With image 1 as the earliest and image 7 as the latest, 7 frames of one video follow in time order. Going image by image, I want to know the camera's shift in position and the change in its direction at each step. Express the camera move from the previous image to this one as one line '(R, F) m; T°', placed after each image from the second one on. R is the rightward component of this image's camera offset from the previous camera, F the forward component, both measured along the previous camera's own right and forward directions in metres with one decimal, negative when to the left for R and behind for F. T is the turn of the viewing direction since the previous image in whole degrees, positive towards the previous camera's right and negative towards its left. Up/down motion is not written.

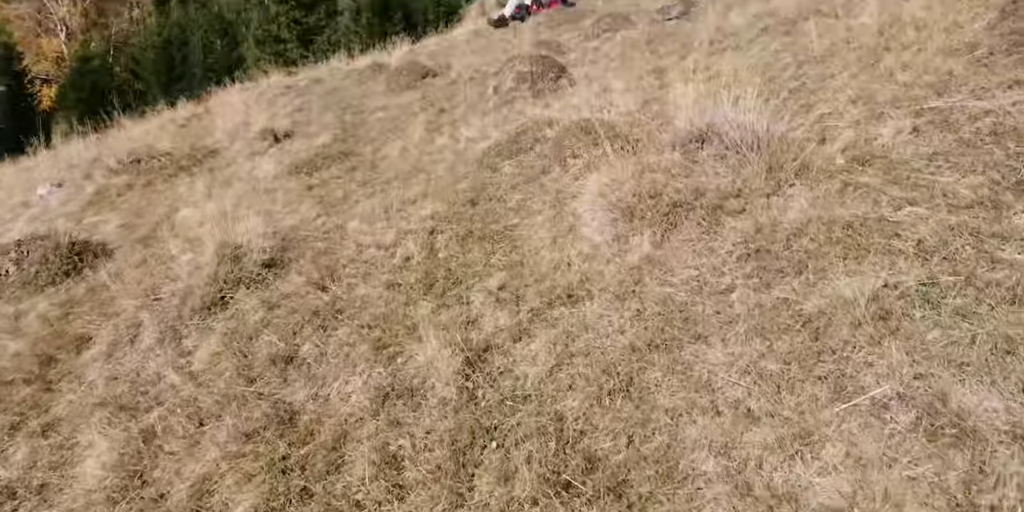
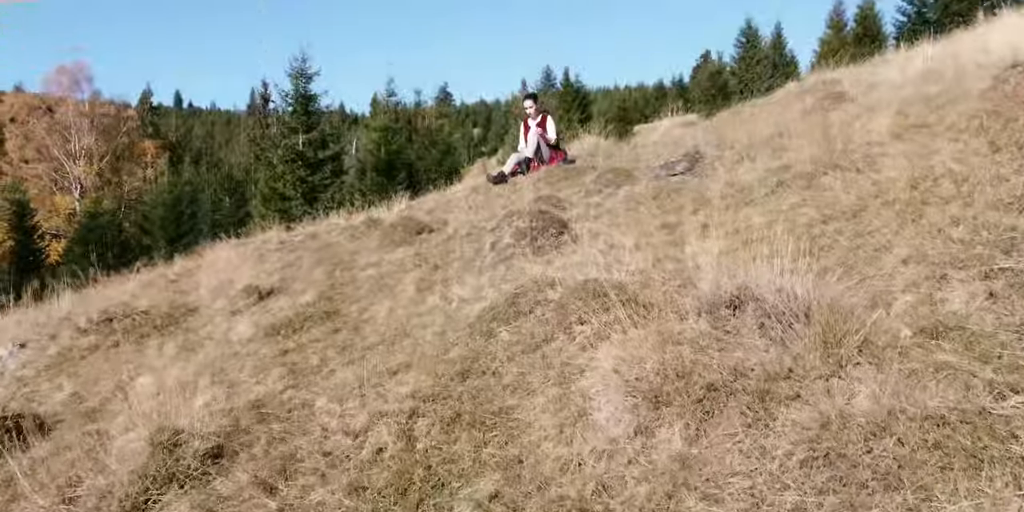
(0.0, +0.7) m; 0°
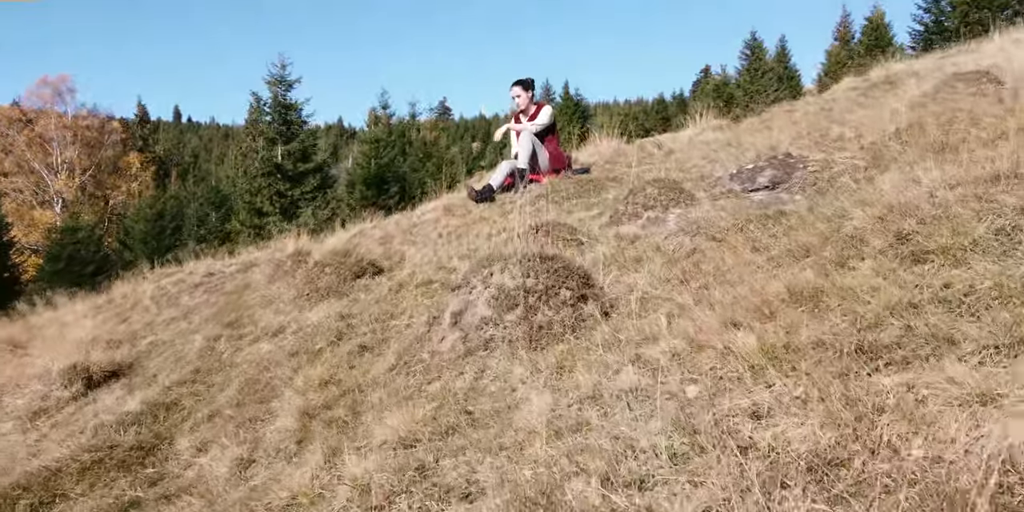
(+0.1, +3.6) m; 0°
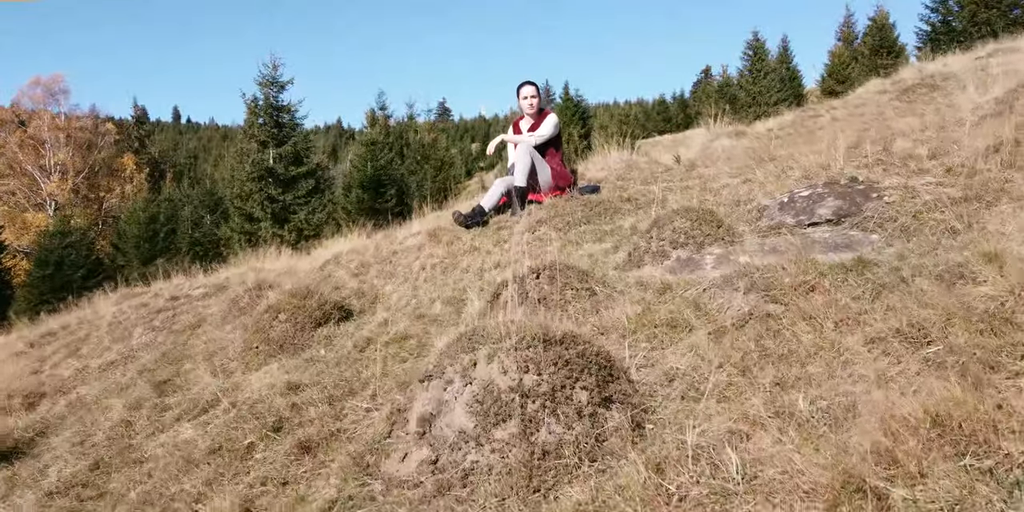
(0.0, +1.2) m; 0°
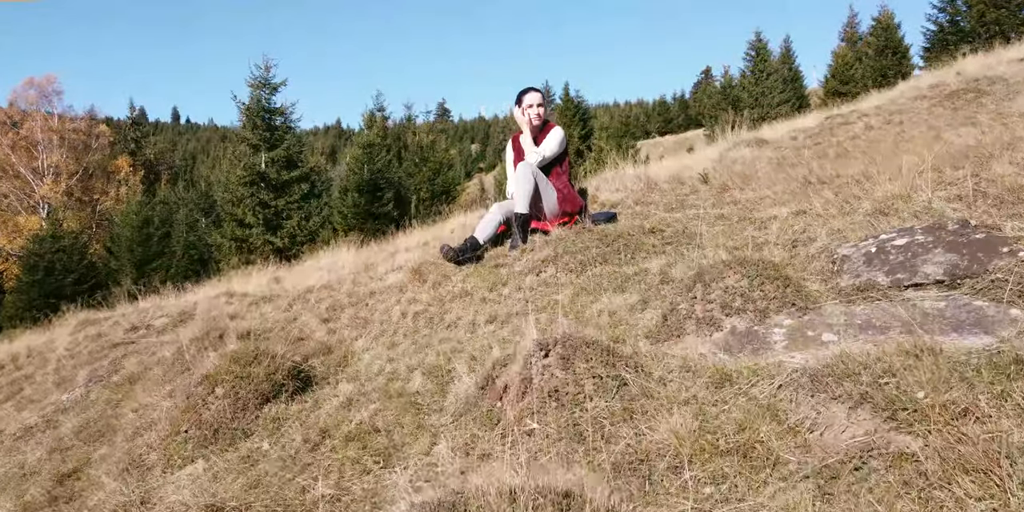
(0.0, +1.2) m; 0°
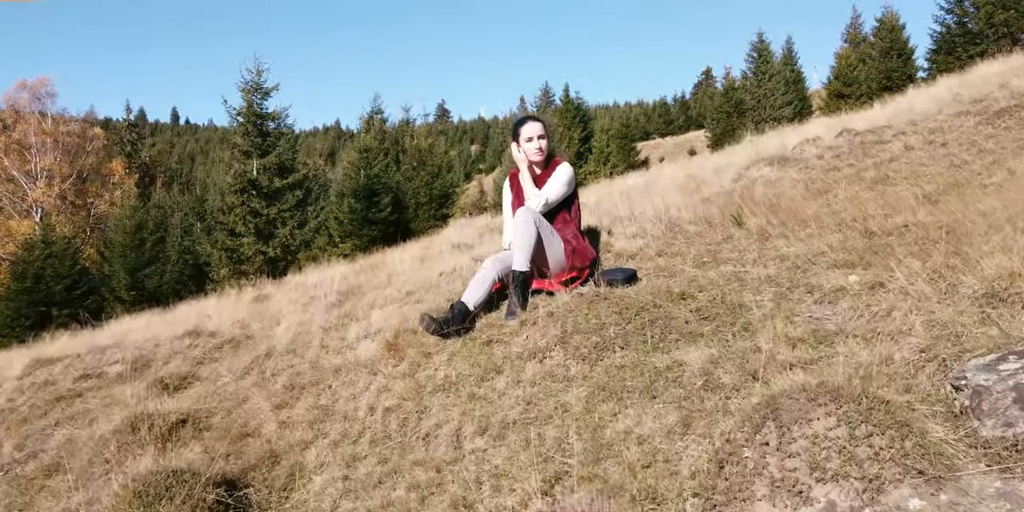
(0.0, +1.1) m; 0°
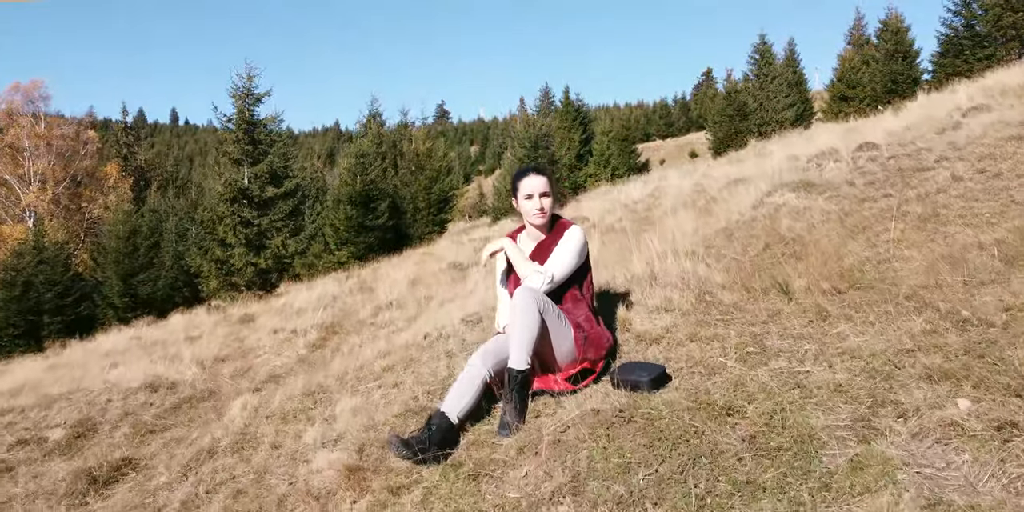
(0.0, +1.1) m; 0°
